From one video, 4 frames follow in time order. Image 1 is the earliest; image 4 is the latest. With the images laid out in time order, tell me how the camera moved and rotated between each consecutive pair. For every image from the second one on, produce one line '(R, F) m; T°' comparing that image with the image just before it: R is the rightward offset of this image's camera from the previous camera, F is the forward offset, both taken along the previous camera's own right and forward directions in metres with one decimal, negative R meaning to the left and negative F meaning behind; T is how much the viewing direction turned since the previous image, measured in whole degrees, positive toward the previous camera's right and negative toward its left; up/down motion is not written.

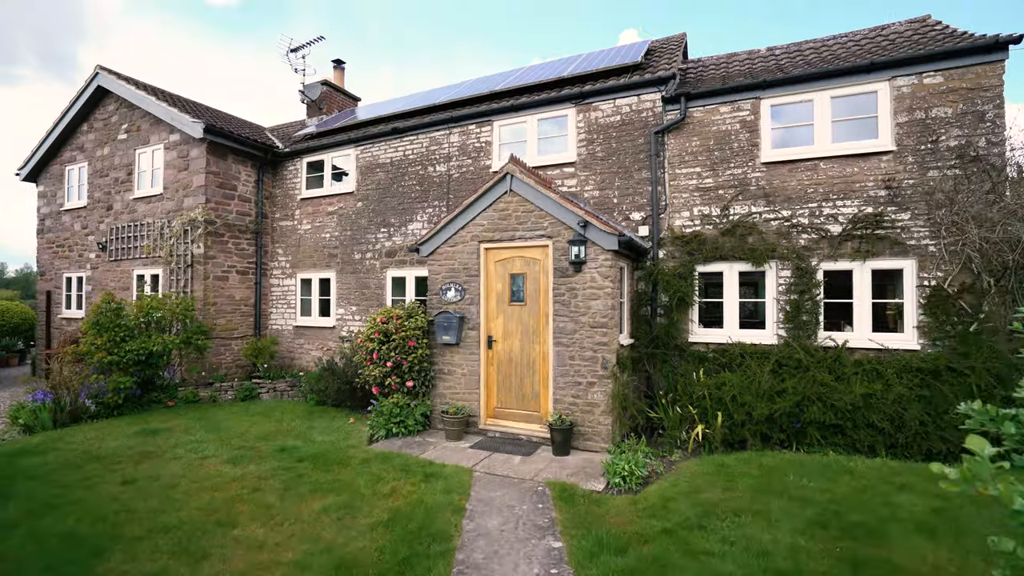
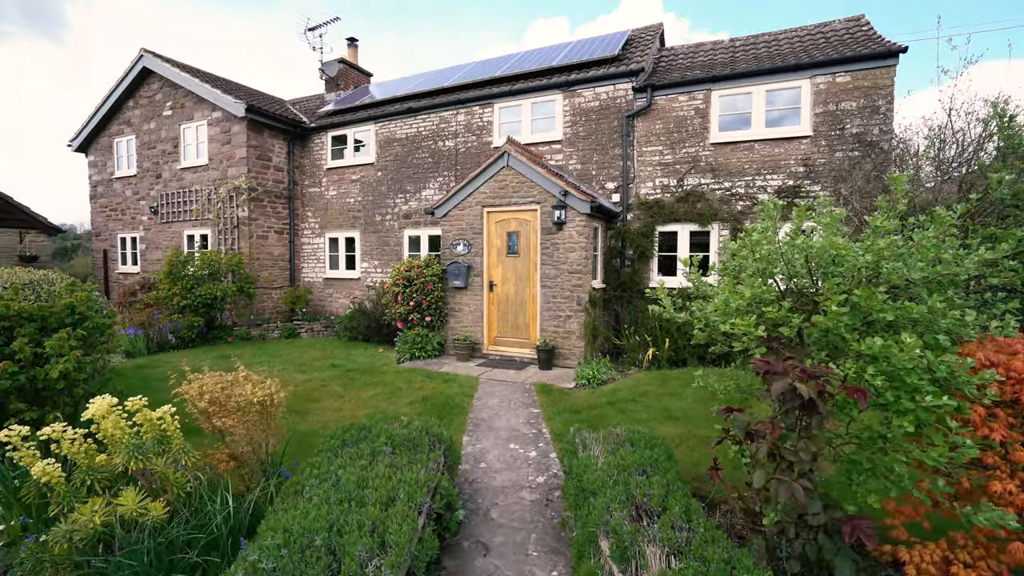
(+0.1, -2.0) m; 0°
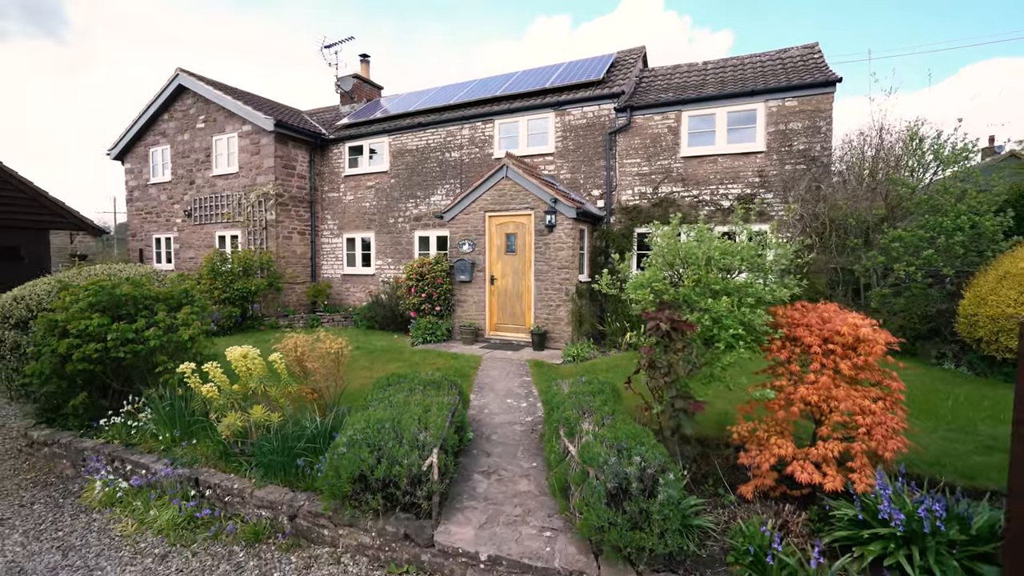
(+0.1, -1.5) m; 0°
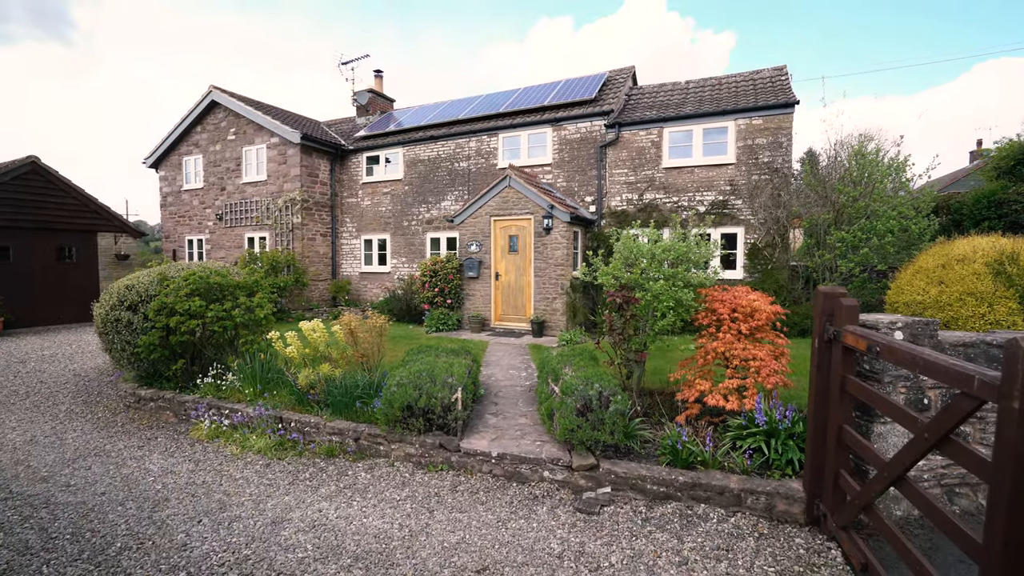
(0.0, -1.5) m; 0°
